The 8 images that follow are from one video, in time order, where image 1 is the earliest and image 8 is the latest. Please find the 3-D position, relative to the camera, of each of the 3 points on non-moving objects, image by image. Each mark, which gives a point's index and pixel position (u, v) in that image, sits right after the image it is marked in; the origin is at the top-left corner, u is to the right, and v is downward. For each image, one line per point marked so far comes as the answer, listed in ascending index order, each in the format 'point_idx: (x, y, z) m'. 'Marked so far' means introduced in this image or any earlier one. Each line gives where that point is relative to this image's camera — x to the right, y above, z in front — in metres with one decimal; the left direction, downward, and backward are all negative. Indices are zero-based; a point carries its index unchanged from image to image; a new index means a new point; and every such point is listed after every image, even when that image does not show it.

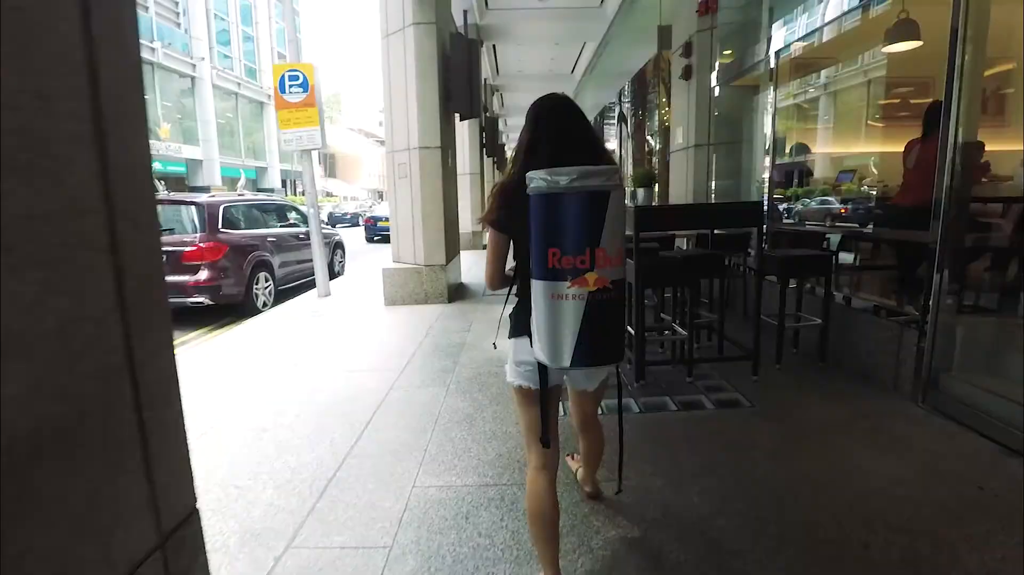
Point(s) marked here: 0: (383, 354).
0: (-1.1, -0.5, +4.6) m
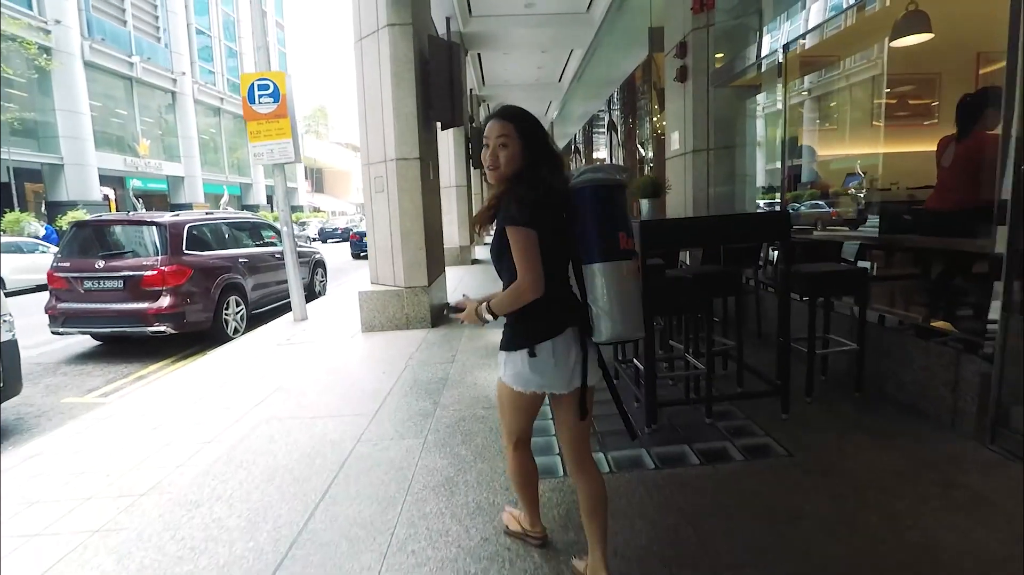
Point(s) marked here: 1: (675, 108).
0: (-1.1, -0.8, +4.1) m
1: (+2.1, +2.2, +6.9) m
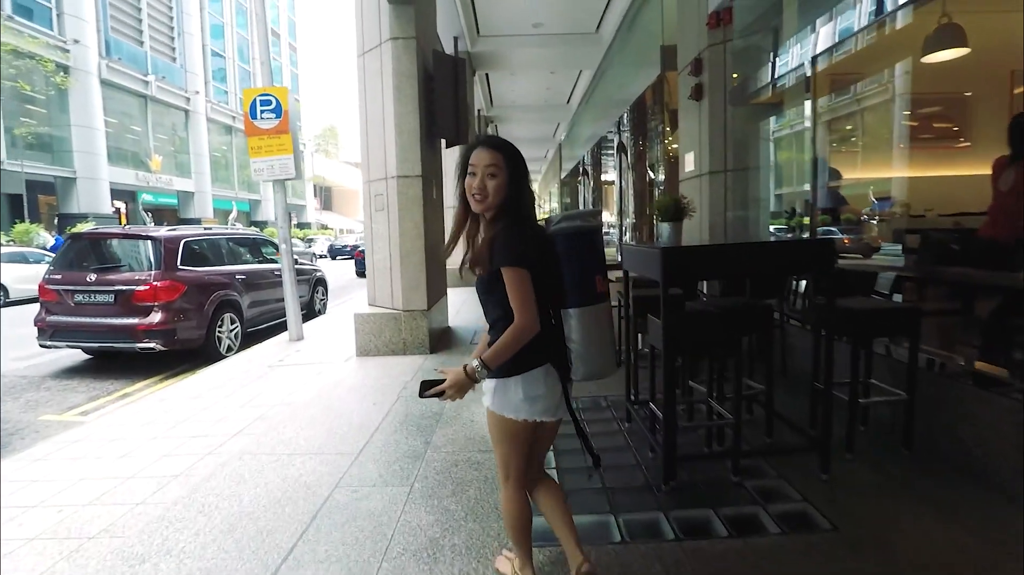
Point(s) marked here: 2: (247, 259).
0: (-1.1, -0.9, +3.7) m
1: (+2.2, +1.9, +6.7) m
2: (-4.1, +0.4, +8.7) m
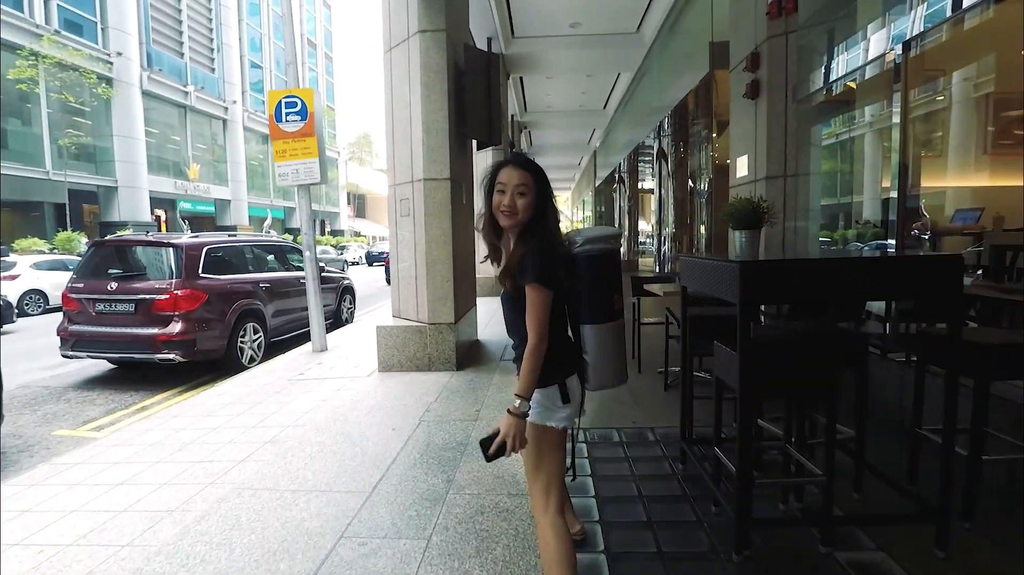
0: (-0.9, -1.0, +3.3) m
1: (+2.6, +1.7, +6.1) m
2: (-3.6, +0.3, +8.5) m
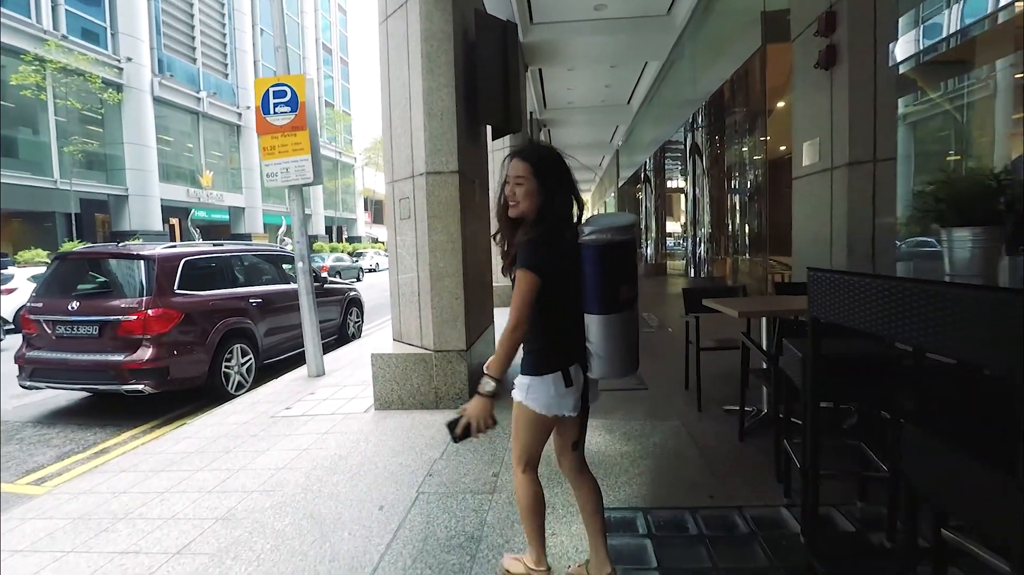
0: (-0.8, -1.1, +2.3) m
1: (+2.7, +1.6, +5.0) m
2: (-3.3, +0.1, +7.6) m
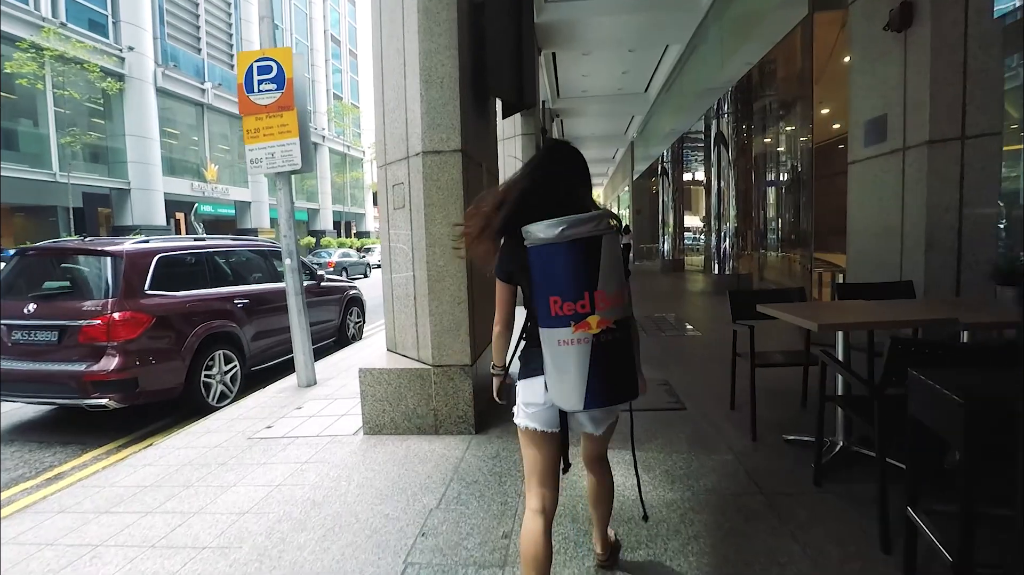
0: (-0.8, -1.2, +1.7) m
1: (+2.8, +1.6, +4.3) m
2: (-3.1, +0.1, +7.0) m
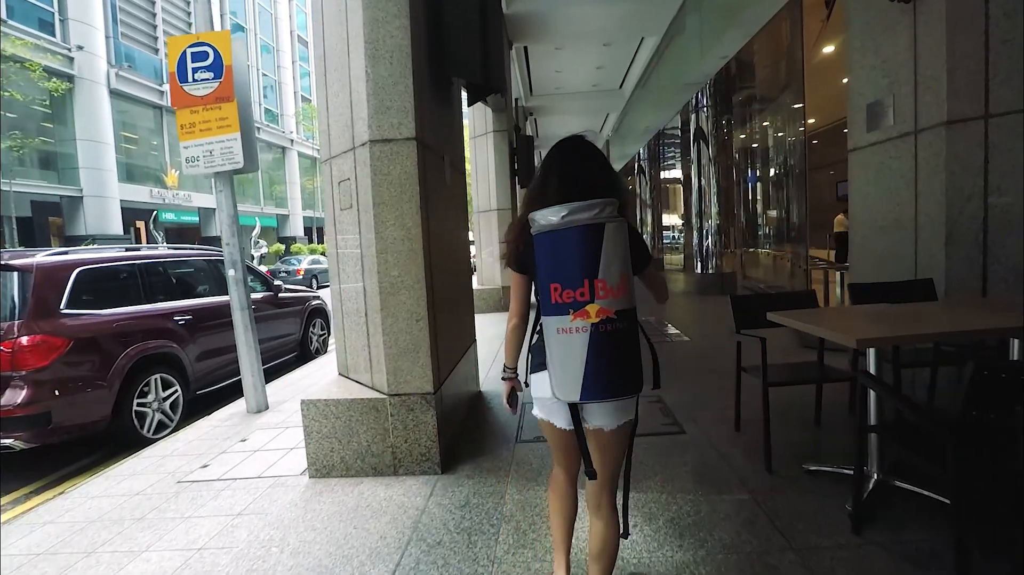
0: (-0.8, -1.2, +1.1) m
1: (+2.6, +1.6, +3.9) m
2: (-3.4, 0.0, +6.3) m
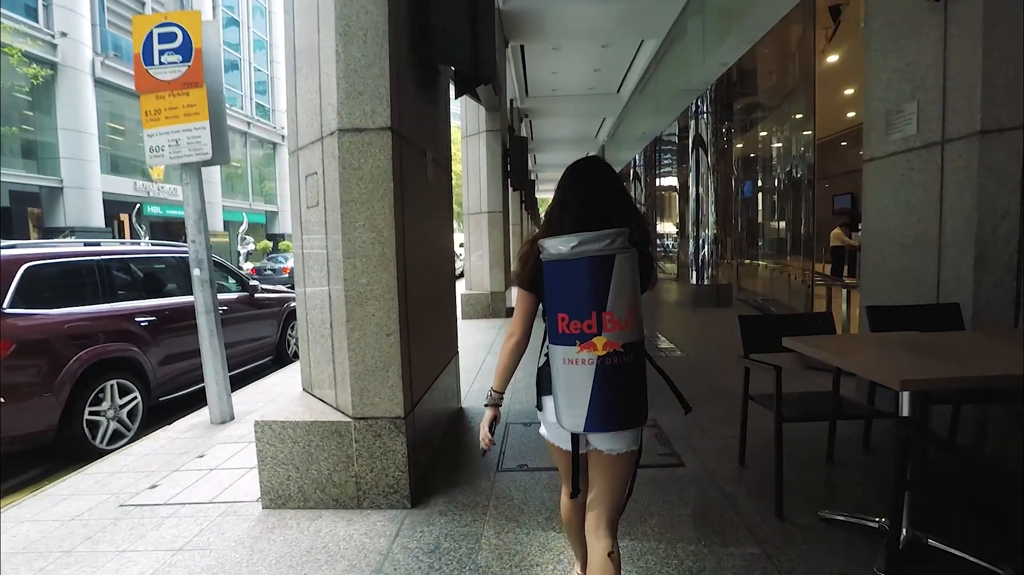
0: (-0.9, -1.3, +0.7) m
1: (+2.6, +1.5, +3.6) m
2: (-3.6, 0.0, +5.9) m
